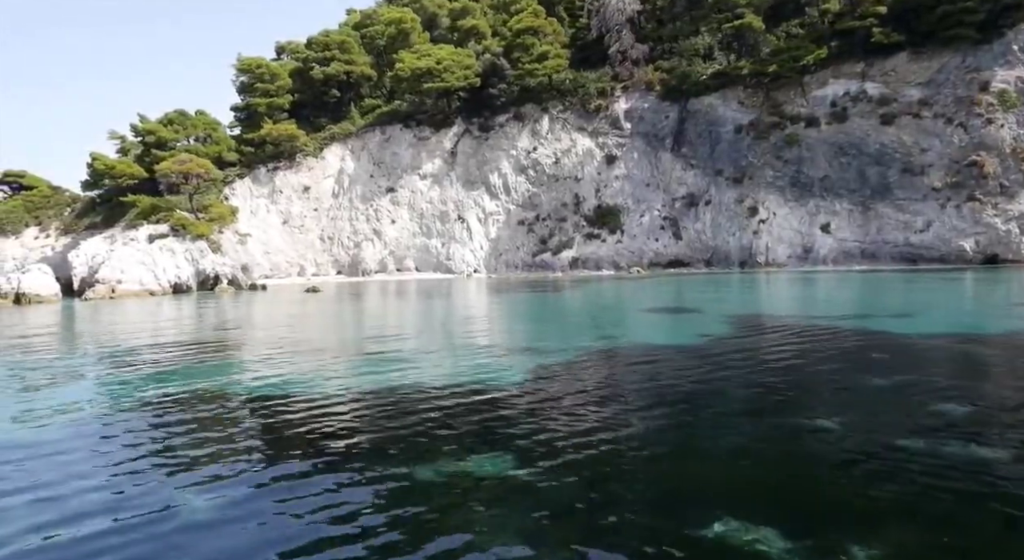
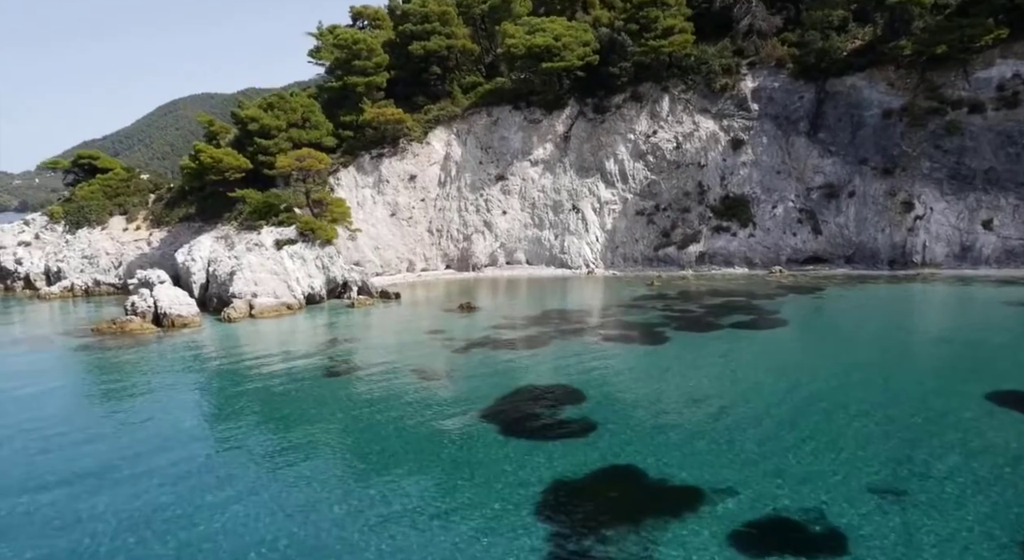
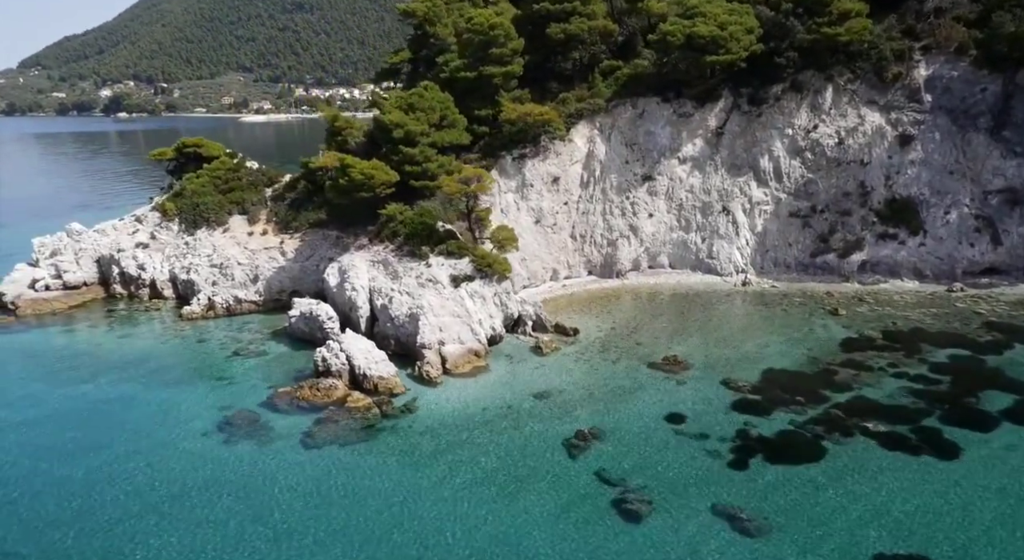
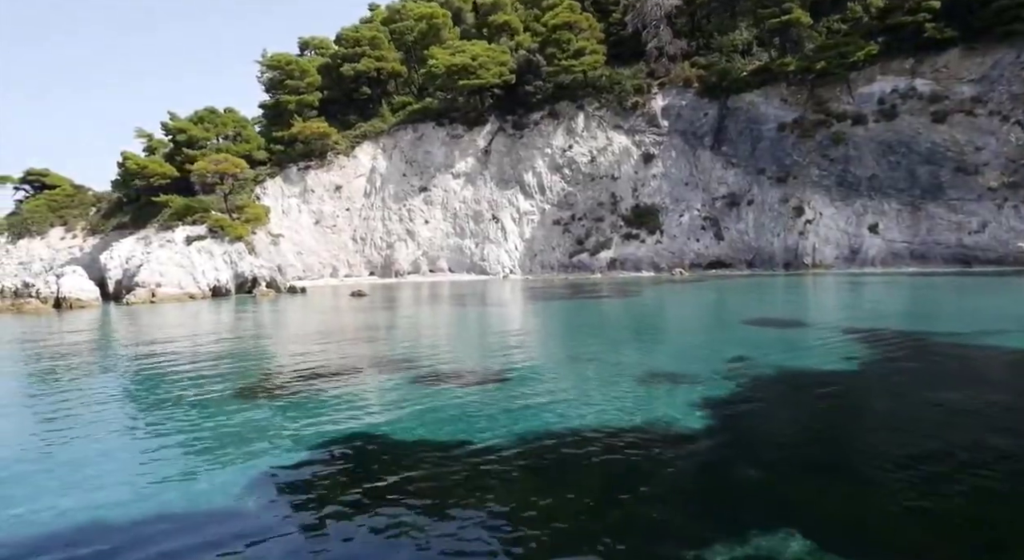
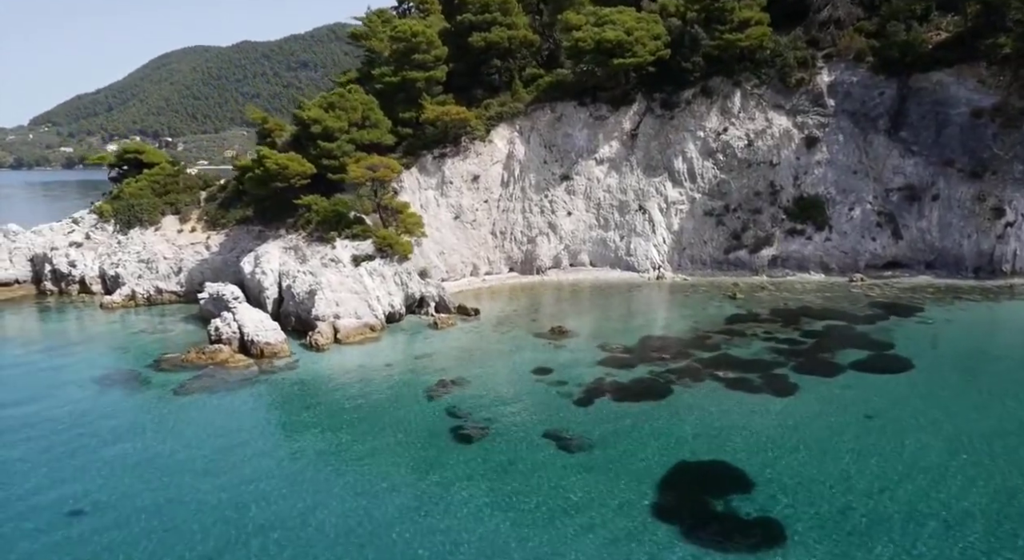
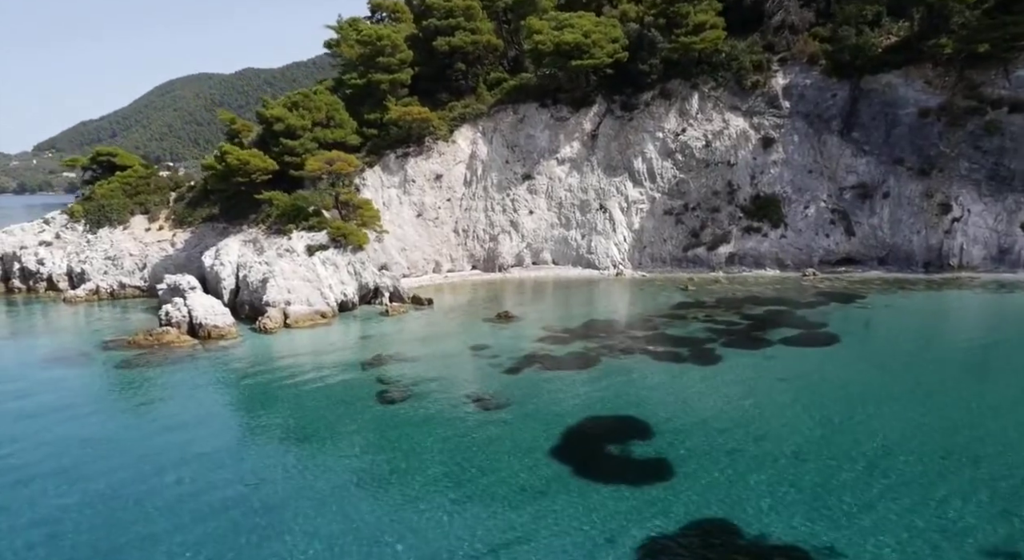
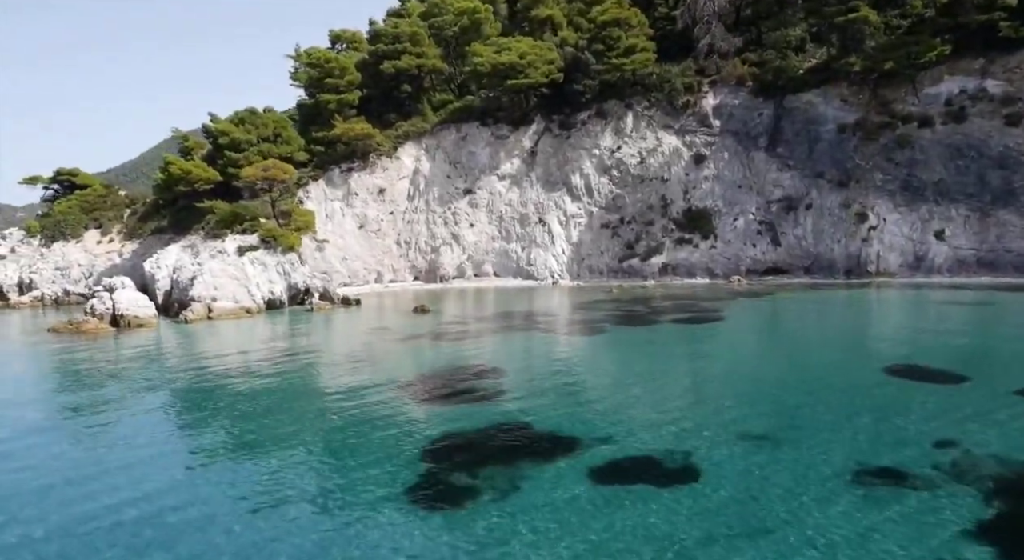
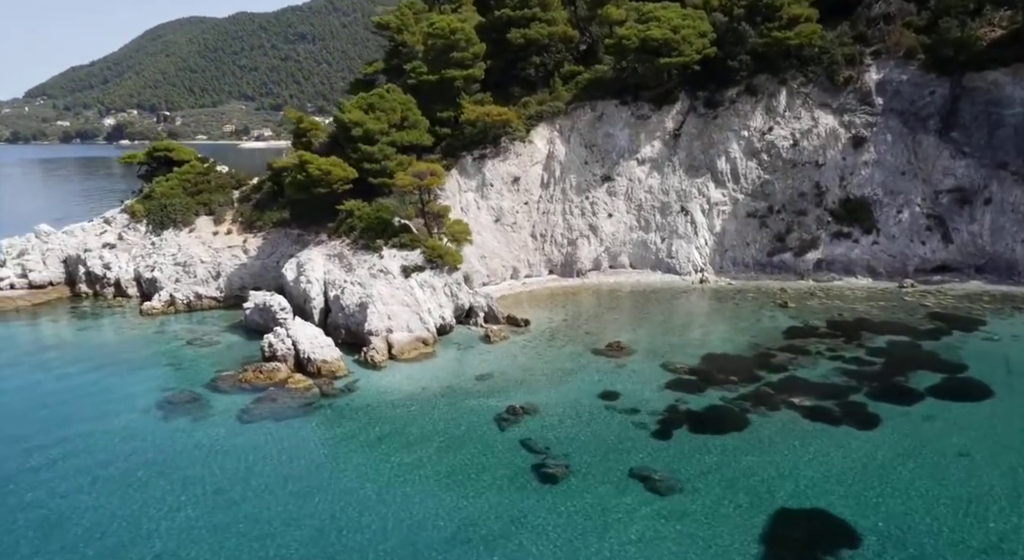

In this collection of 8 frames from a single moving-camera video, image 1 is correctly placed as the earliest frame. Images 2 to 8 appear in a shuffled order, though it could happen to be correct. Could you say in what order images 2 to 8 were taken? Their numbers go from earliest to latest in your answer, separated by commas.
4, 7, 2, 6, 5, 8, 3
